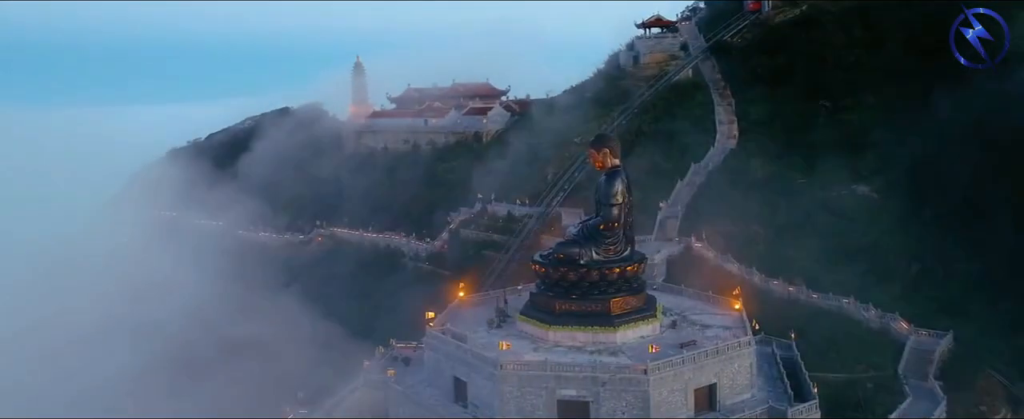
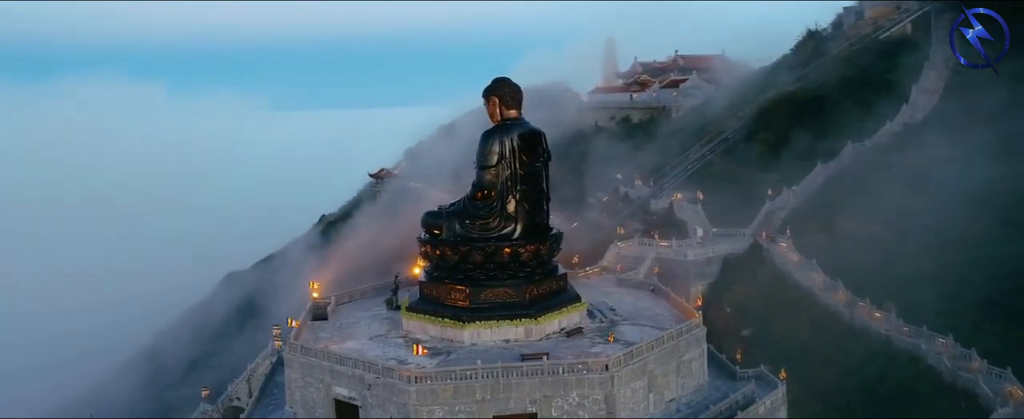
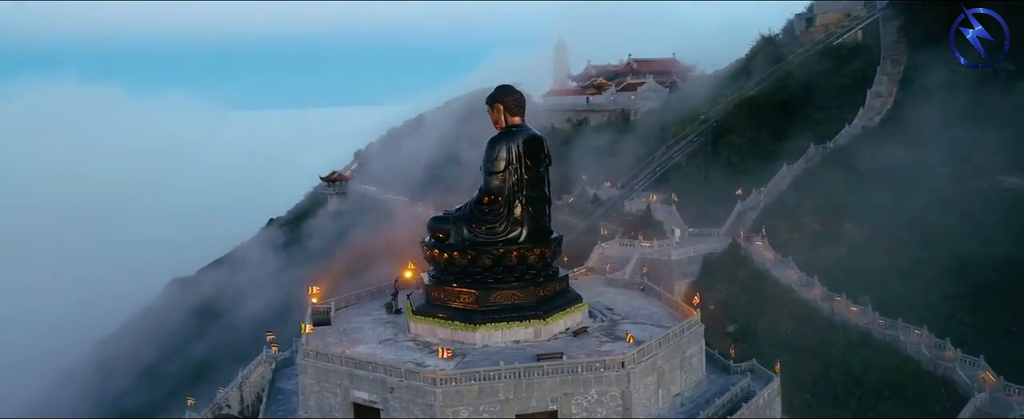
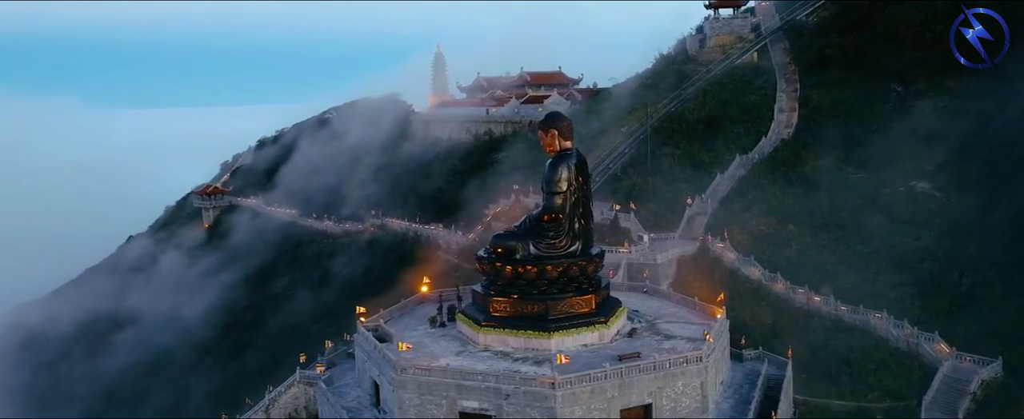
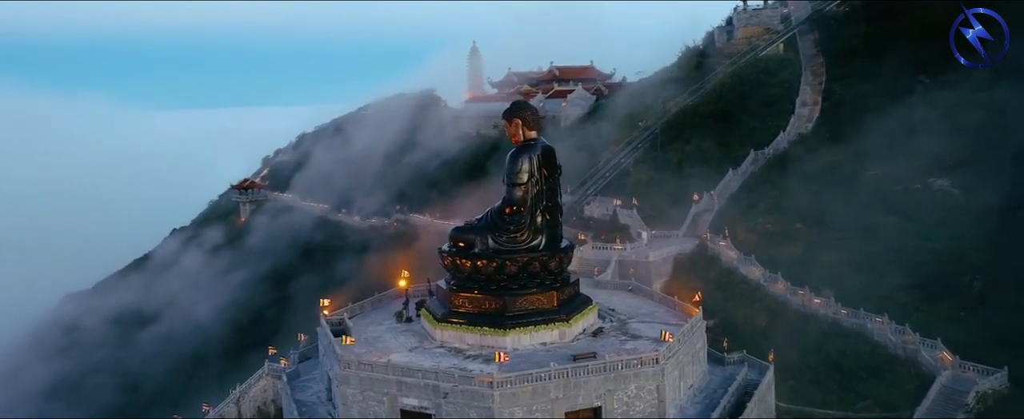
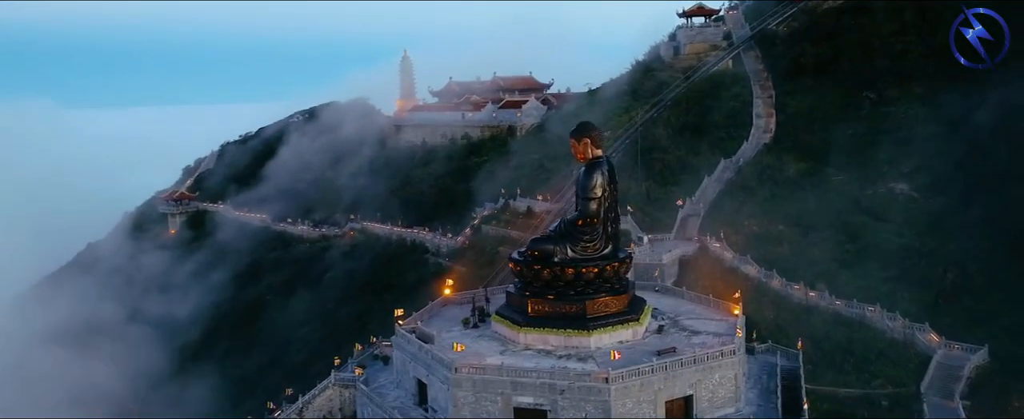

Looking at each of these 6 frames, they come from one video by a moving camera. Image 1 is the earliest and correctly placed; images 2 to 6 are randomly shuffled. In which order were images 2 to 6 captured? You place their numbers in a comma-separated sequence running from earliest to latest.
6, 4, 5, 3, 2
